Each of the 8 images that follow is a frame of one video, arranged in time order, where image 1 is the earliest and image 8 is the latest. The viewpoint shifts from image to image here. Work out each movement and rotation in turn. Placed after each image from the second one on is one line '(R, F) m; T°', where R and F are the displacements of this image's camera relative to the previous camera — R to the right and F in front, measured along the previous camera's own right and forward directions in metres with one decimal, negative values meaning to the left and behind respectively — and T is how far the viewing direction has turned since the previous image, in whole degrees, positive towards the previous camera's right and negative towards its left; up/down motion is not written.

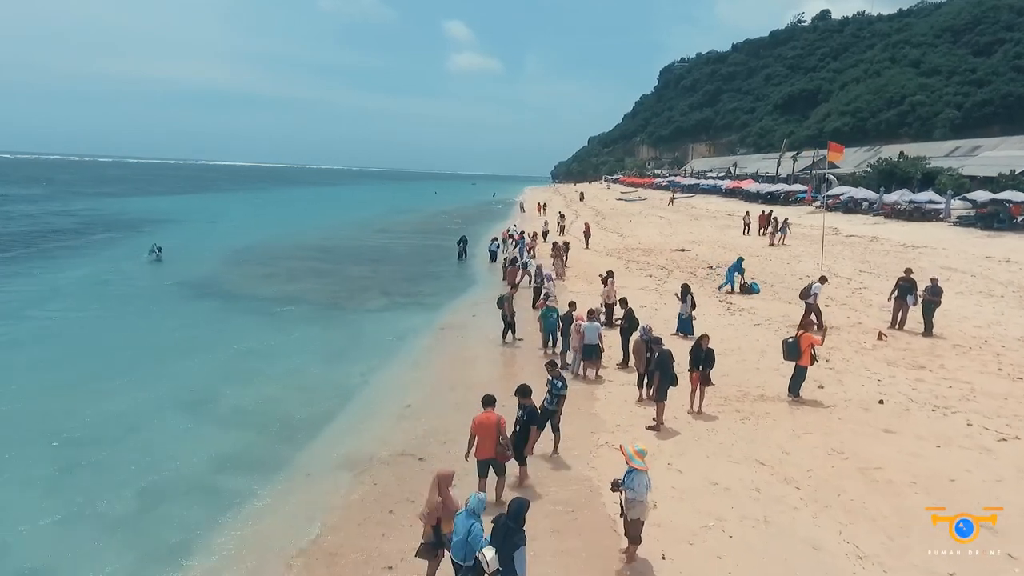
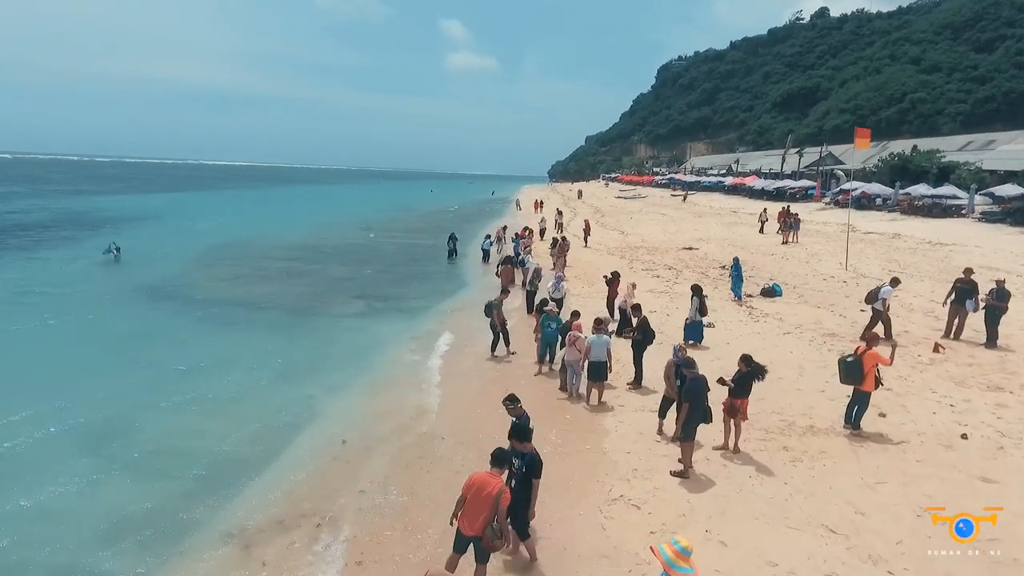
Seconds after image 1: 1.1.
(+0.1, +2.2) m; 0°
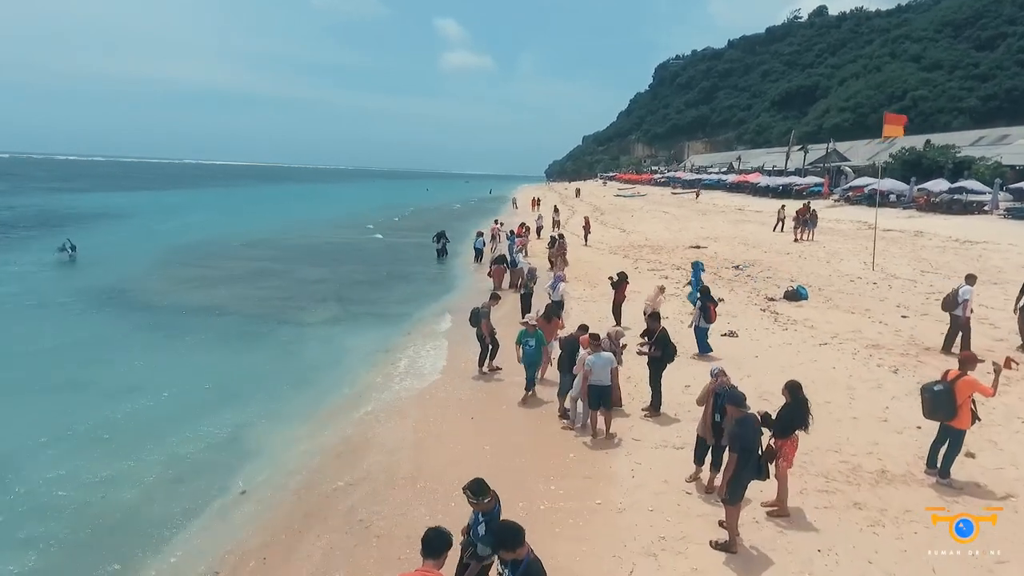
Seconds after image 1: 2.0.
(+0.1, +2.0) m; 0°
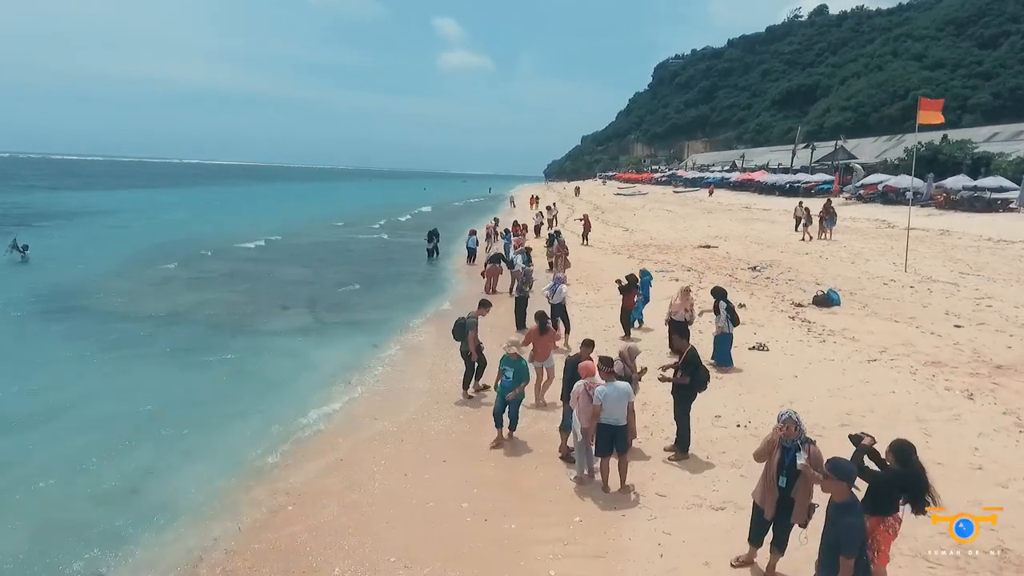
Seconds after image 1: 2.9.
(+0.1, +1.9) m; 0°
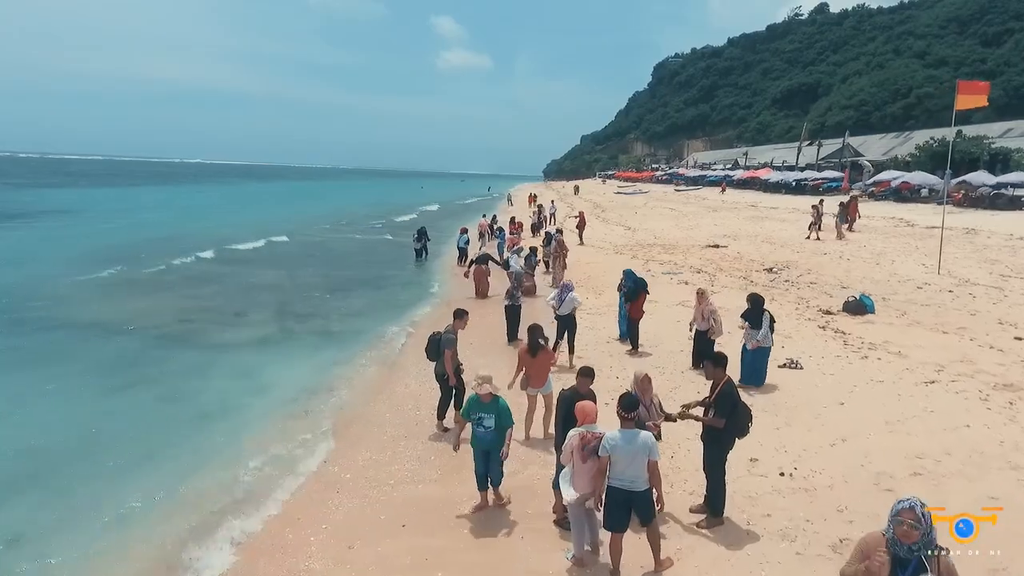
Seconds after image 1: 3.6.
(+0.2, +1.7) m; 0°
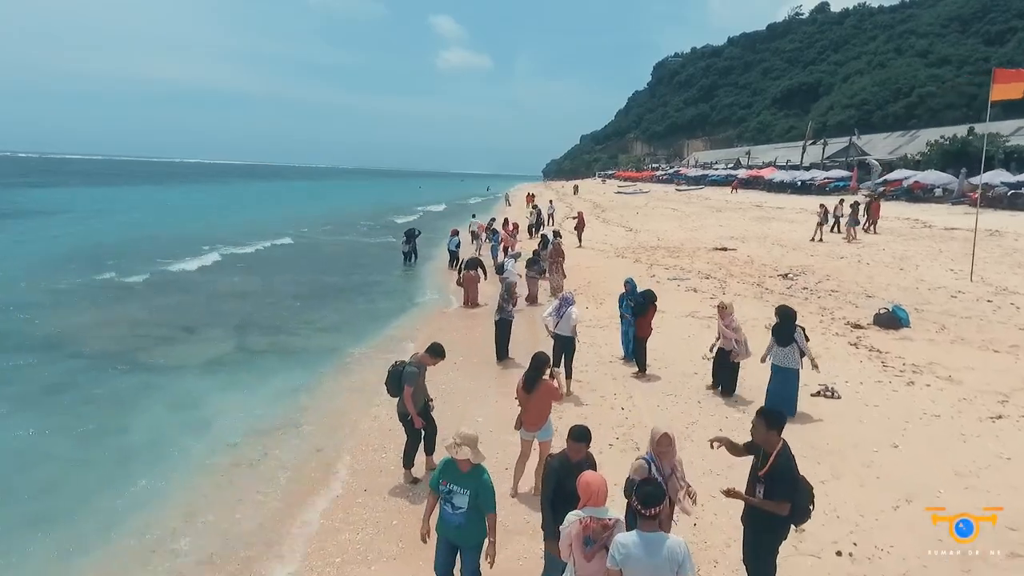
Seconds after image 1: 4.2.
(+0.2, +1.4) m; 0°
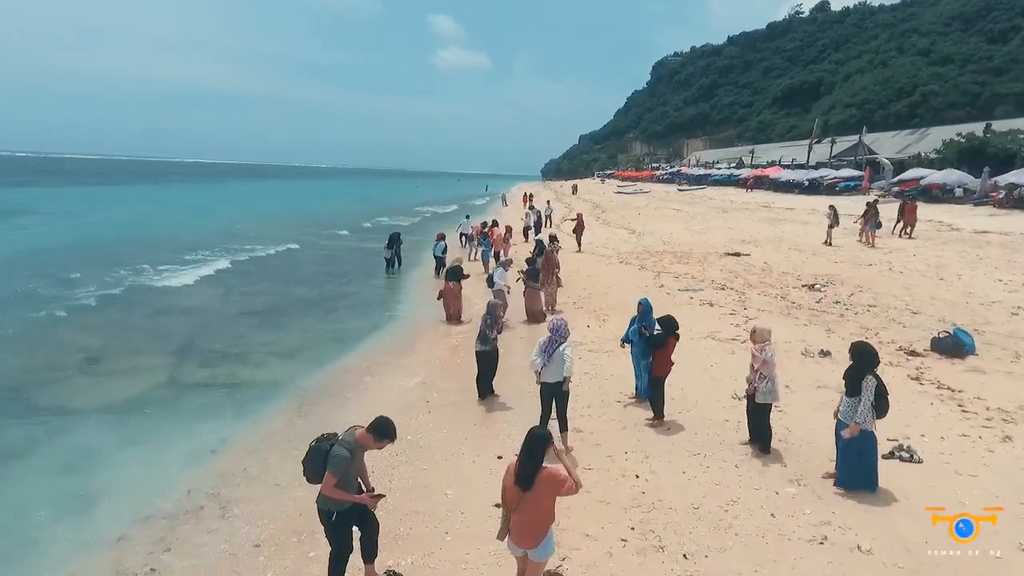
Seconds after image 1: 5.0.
(+0.2, +1.9) m; 0°
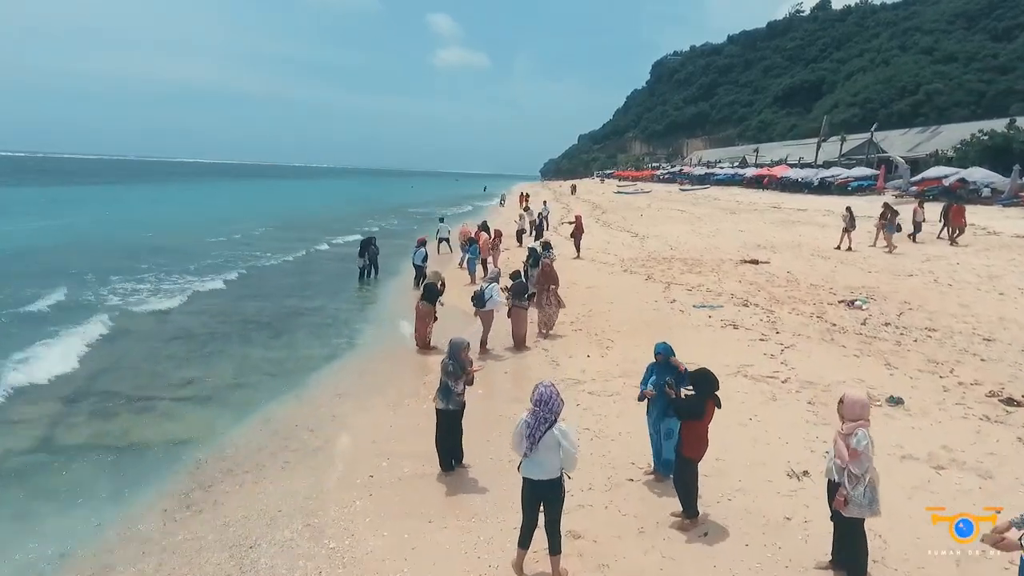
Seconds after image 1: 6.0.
(+0.3, +2.2) m; 0°
